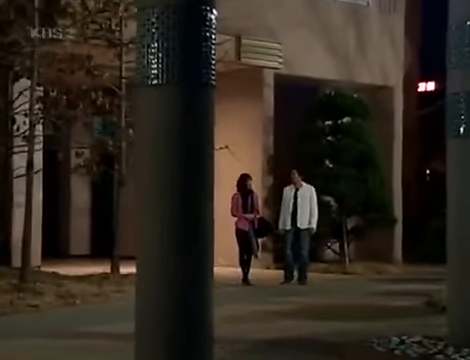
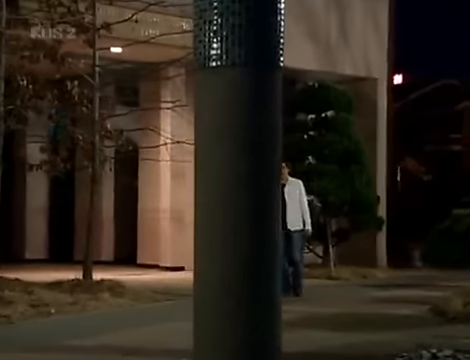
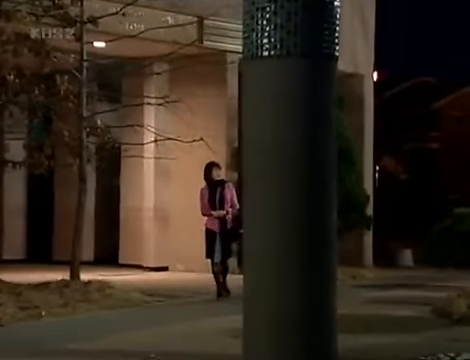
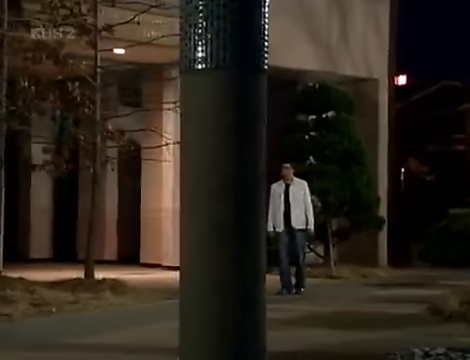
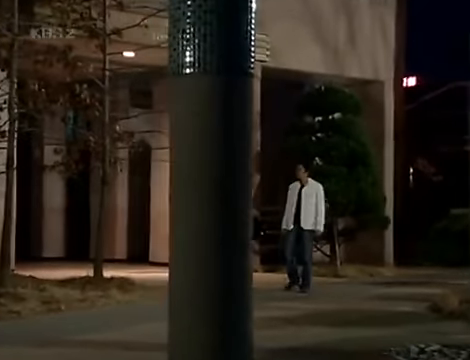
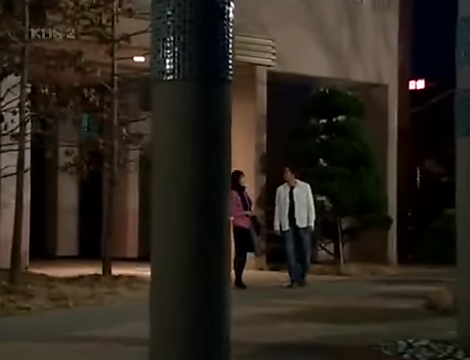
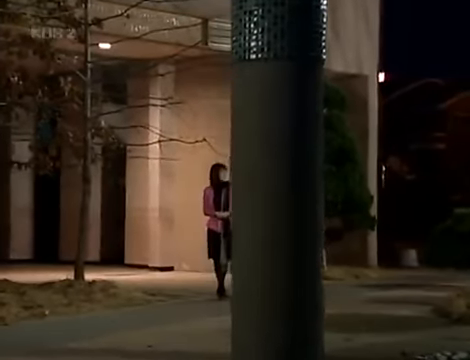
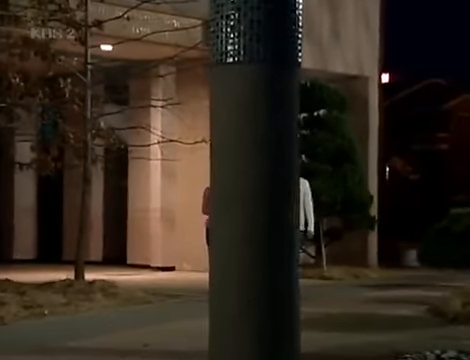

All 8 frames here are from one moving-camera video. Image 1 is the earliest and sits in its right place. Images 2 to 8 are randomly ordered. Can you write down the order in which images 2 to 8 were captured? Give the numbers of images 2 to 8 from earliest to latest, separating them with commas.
6, 5, 4, 2, 8, 7, 3
